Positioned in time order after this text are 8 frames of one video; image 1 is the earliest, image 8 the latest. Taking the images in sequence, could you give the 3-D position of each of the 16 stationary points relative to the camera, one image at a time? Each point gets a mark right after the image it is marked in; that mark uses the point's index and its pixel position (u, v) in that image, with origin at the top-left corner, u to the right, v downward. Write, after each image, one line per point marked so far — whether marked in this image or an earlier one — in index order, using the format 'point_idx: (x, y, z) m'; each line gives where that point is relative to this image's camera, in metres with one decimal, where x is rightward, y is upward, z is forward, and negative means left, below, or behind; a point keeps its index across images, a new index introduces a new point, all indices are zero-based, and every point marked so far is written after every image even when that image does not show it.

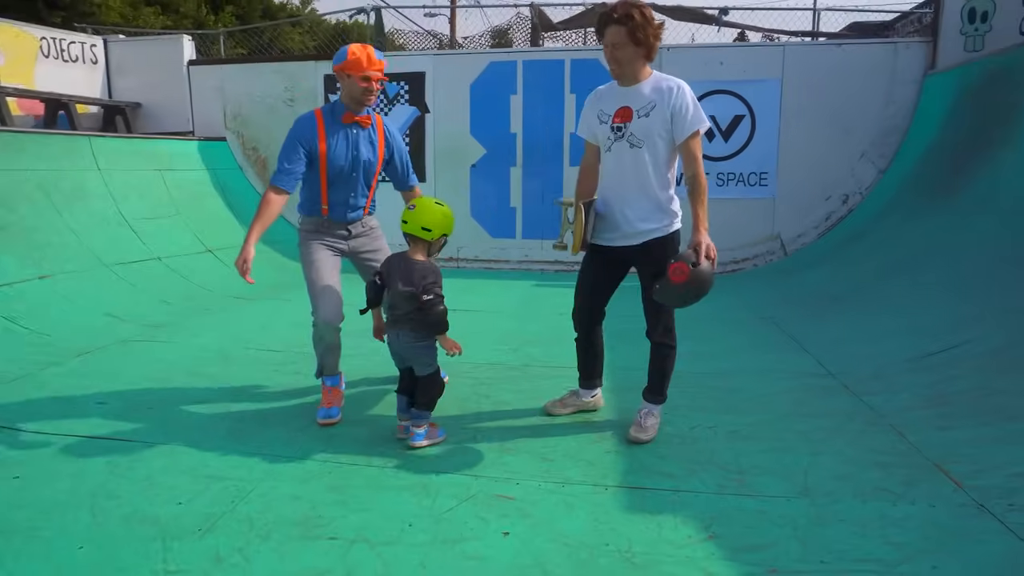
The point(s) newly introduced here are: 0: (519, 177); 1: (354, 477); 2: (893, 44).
0: (+0.1, +1.5, +7.3) m
1: (-0.6, -0.9, +2.6) m
2: (+4.3, +2.8, +6.5) m
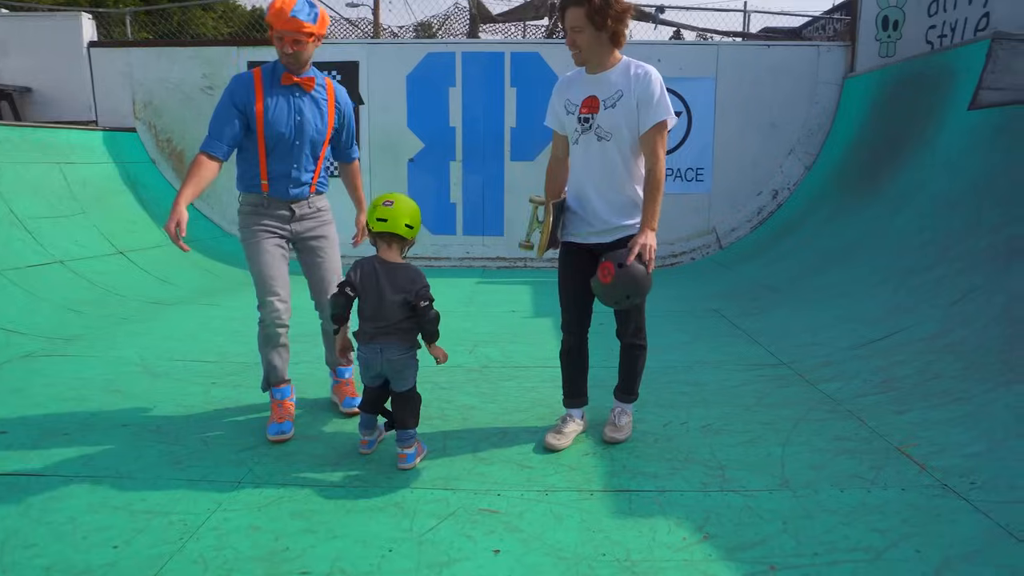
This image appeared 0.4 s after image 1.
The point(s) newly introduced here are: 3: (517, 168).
0: (-0.6, +1.4, +7.1) m
1: (-0.7, -0.8, +2.3) m
2: (+3.6, +2.8, +6.8) m
3: (+0.1, +1.5, +7.1) m
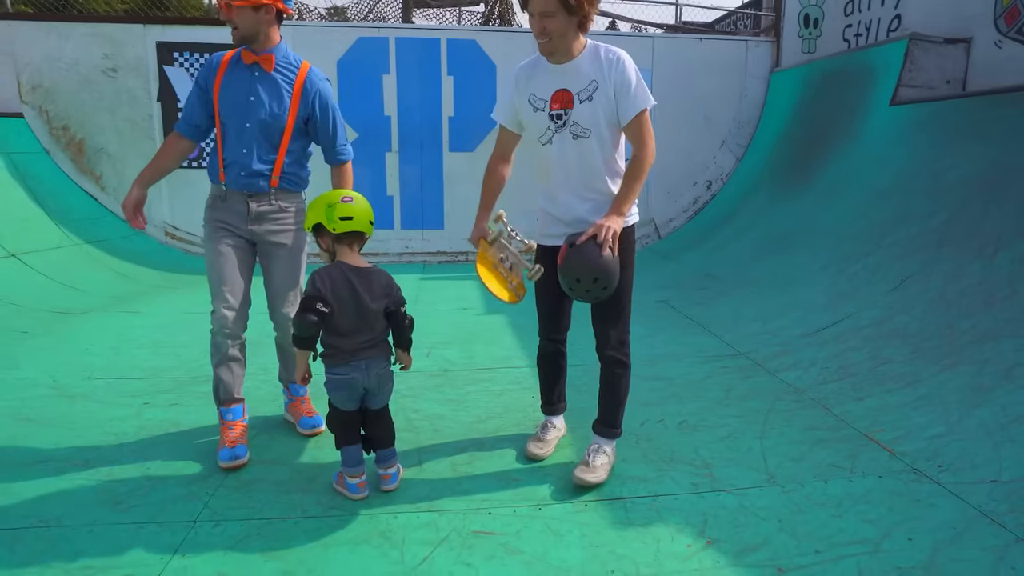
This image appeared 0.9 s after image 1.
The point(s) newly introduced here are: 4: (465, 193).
0: (-1.4, +1.5, +6.8) m
1: (-0.8, -0.9, +2.0) m
2: (+2.8, +3.0, +7.1) m
3: (-0.7, +1.5, +6.9) m
4: (-0.5, +1.1, +7.0) m
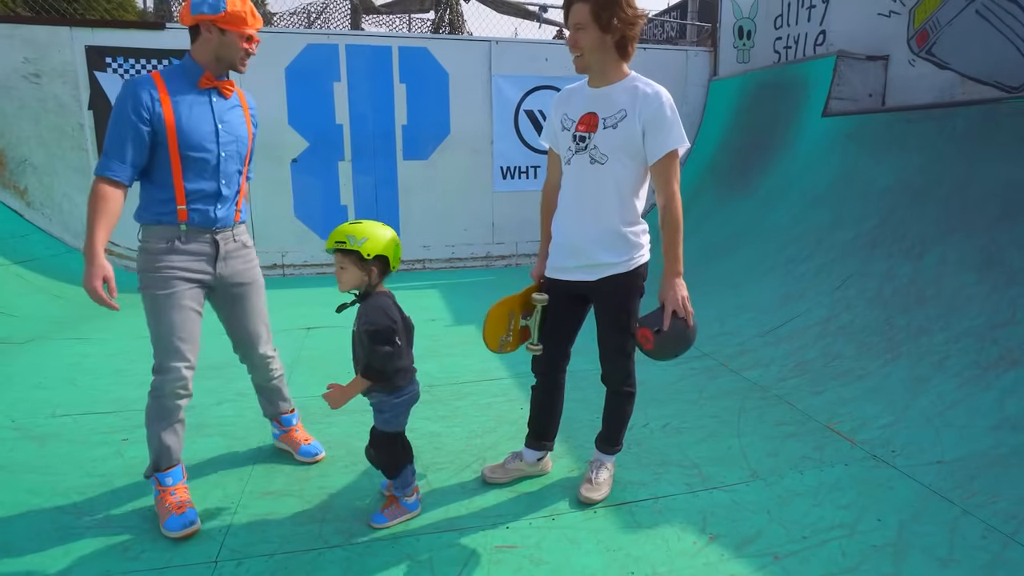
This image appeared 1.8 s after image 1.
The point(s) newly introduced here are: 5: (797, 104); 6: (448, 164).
0: (-1.9, +1.4, +6.7) m
1: (-0.7, -1.0, +2.1) m
2: (+2.2, +3.0, +7.4) m
3: (-1.2, +1.4, +6.9) m
4: (-1.1, +1.1, +7.0) m
5: (+3.0, +1.9, +6.1) m
6: (-0.7, +1.5, +7.0) m
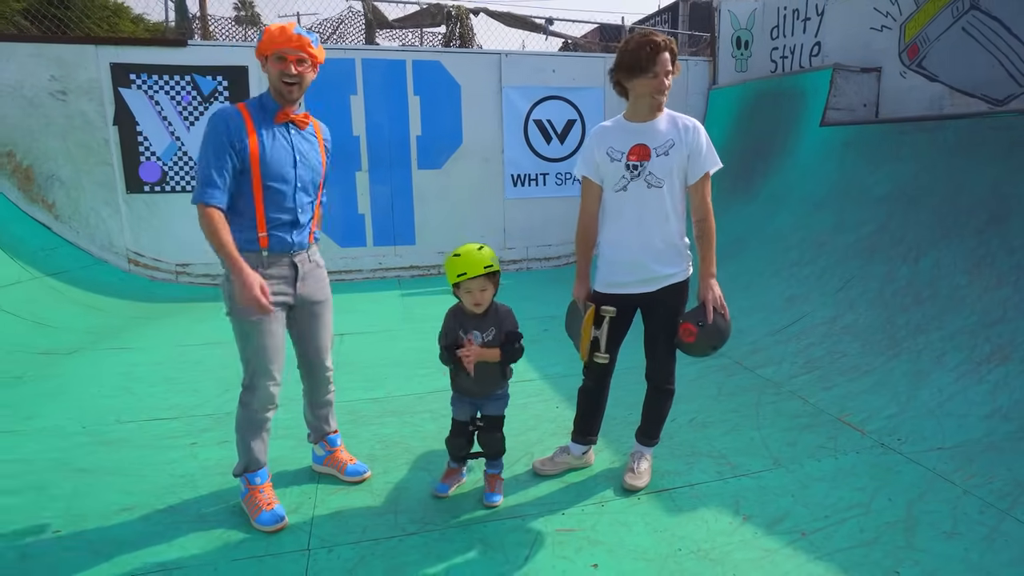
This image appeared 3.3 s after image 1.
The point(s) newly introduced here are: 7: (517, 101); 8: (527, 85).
0: (-1.7, +1.3, +7.0) m
1: (-0.4, -1.1, +2.3) m
2: (+2.3, +3.0, +7.7) m
3: (-1.1, +1.4, +7.2) m
4: (-0.9, +1.0, +7.2) m
5: (+3.1, +1.9, +6.4) m
6: (-0.6, +1.4, +7.2) m
7: (+0.1, +2.4, +7.3) m
8: (+0.2, +2.6, +7.3) m
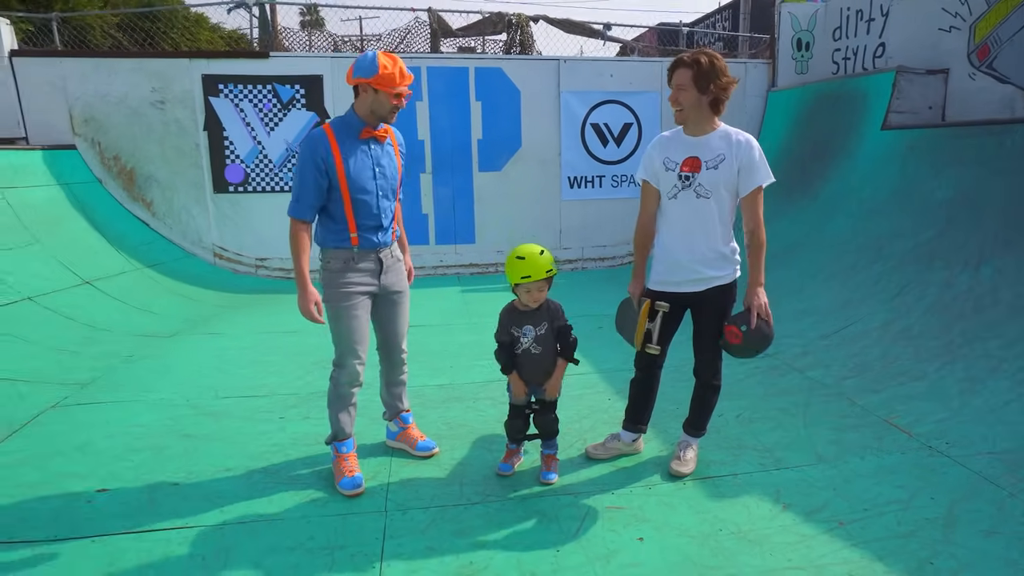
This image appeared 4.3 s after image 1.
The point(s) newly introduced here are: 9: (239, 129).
0: (-1.0, +1.3, +7.4) m
1: (-0.2, -1.0, +2.6) m
2: (+3.1, +3.0, +7.7) m
3: (-0.3, +1.4, +7.5) m
4: (-0.2, +1.0, +7.5) m
5: (+3.8, +1.9, +6.4) m
6: (+0.1, +1.5, +7.5) m
7: (+0.8, +2.4, +7.5) m
8: (+1.0, +2.6, +7.5) m
9: (-3.3, +1.9, +7.1) m
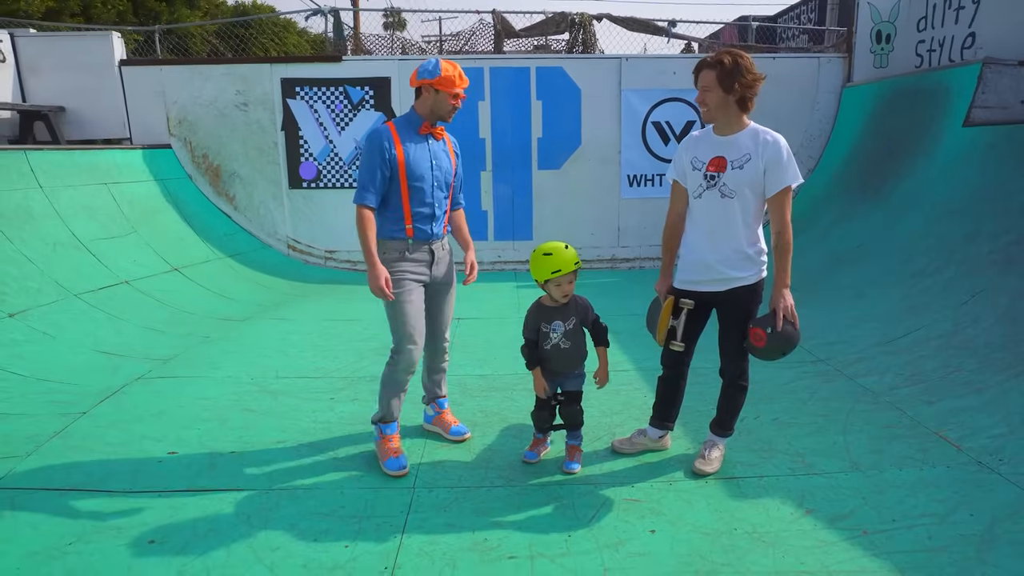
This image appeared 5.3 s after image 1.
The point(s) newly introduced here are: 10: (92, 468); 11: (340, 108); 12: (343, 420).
0: (-0.3, +1.4, +7.5) m
1: (-0.1, -1.0, +2.8) m
2: (+3.9, +2.9, +7.4) m
3: (+0.4, +1.5, +7.6) m
4: (+0.5, +1.1, +7.6) m
5: (+4.4, +1.8, +6.0) m
6: (+0.9, +1.5, +7.6) m
7: (+1.6, +2.4, +7.5) m
8: (+1.7, +2.6, +7.5) m
9: (-2.6, +2.1, +7.5) m
10: (-2.2, -0.9, +3.0) m
11: (-2.2, +2.3, +7.5) m
12: (-1.1, -0.8, +3.6) m
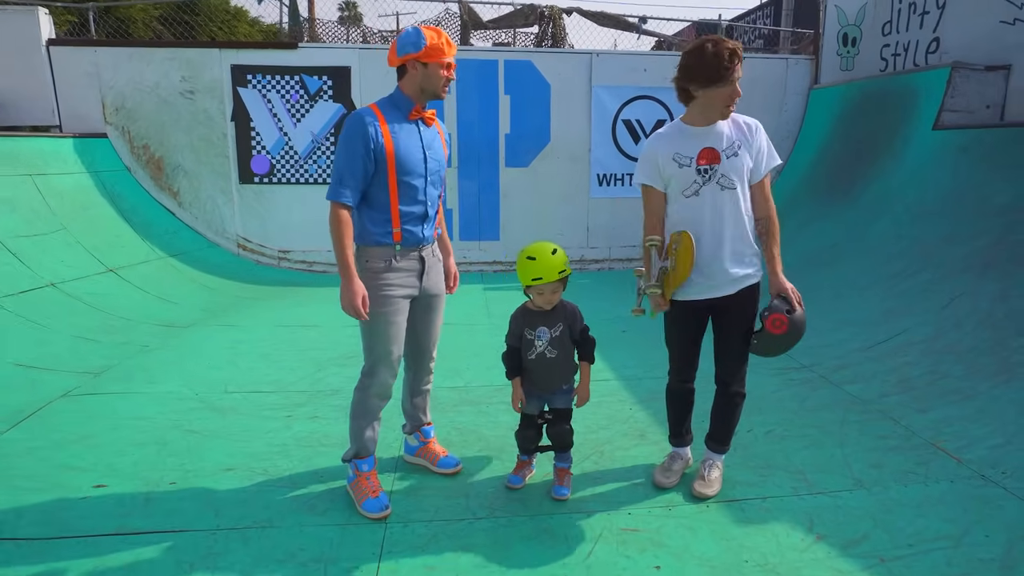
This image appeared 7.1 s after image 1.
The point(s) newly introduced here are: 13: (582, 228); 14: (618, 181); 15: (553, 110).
0: (-0.7, +1.4, +7.2) m
1: (-0.2, -1.0, +2.5) m
2: (+3.5, +2.9, +7.4) m
3: (0.0, +1.4, +7.3) m
4: (+0.1, +1.0, +7.4) m
5: (+4.1, +1.8, +6.0) m
6: (+0.4, +1.5, +7.3) m
7: (+1.2, +2.4, +7.3) m
8: (+1.3, +2.6, +7.3) m
9: (-3.0, +2.0, +7.0) m
10: (-2.3, -1.0, +2.6) m
11: (-2.6, +2.3, +7.0) m
12: (-1.2, -0.9, +3.2) m
13: (+0.9, +0.8, +7.5) m
14: (+1.4, +1.4, +7.4) m
15: (+0.5, +2.2, +7.2) m
